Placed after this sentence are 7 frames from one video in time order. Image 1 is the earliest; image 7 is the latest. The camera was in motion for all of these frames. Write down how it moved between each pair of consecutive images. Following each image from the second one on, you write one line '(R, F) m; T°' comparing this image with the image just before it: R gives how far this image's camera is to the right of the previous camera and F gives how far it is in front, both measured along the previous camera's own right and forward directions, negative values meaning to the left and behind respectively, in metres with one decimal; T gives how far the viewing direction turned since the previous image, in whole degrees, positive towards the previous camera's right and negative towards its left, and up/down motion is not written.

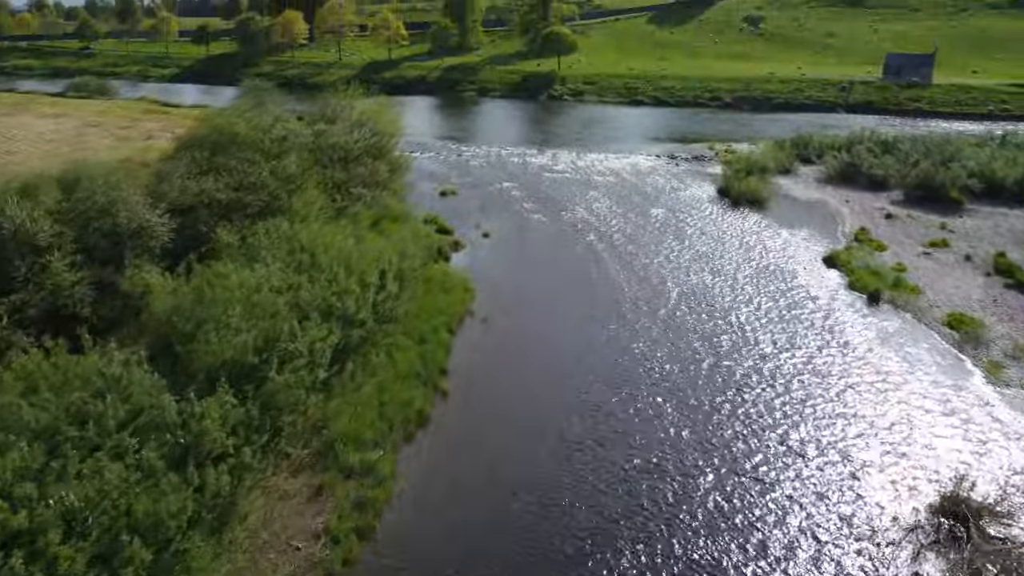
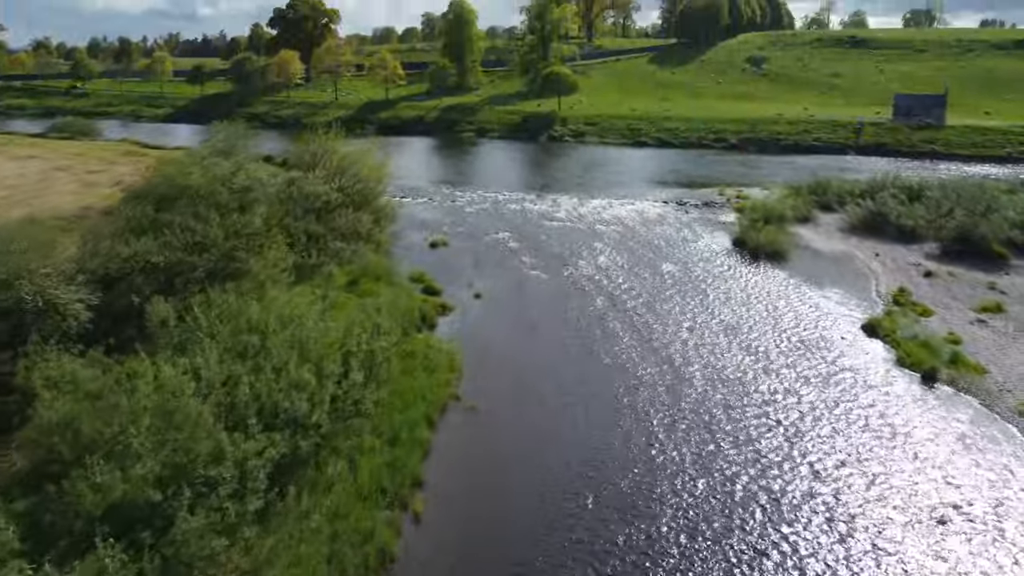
(+0.2, +3.7) m; 0°
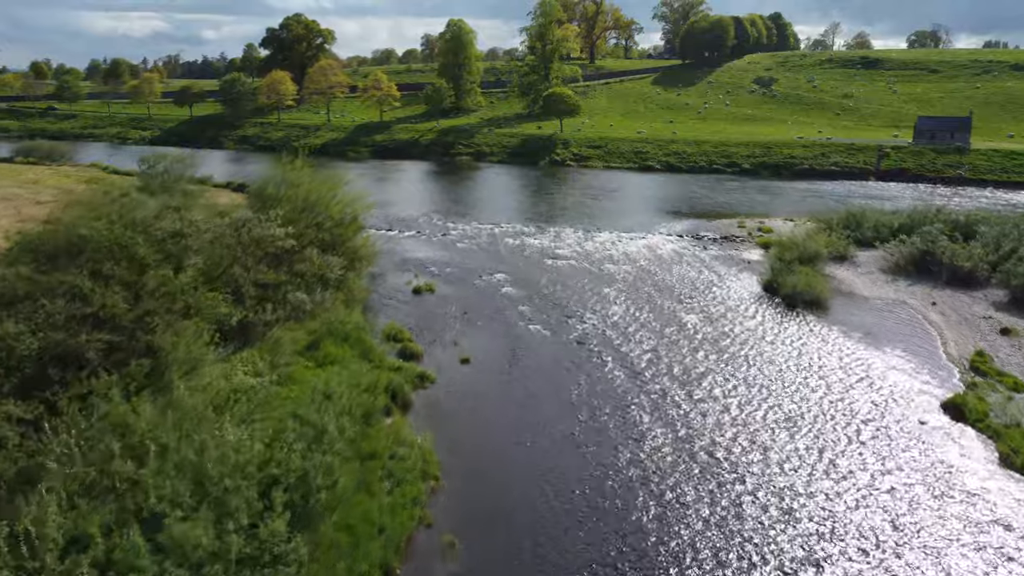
(+0.2, +5.2) m; 0°
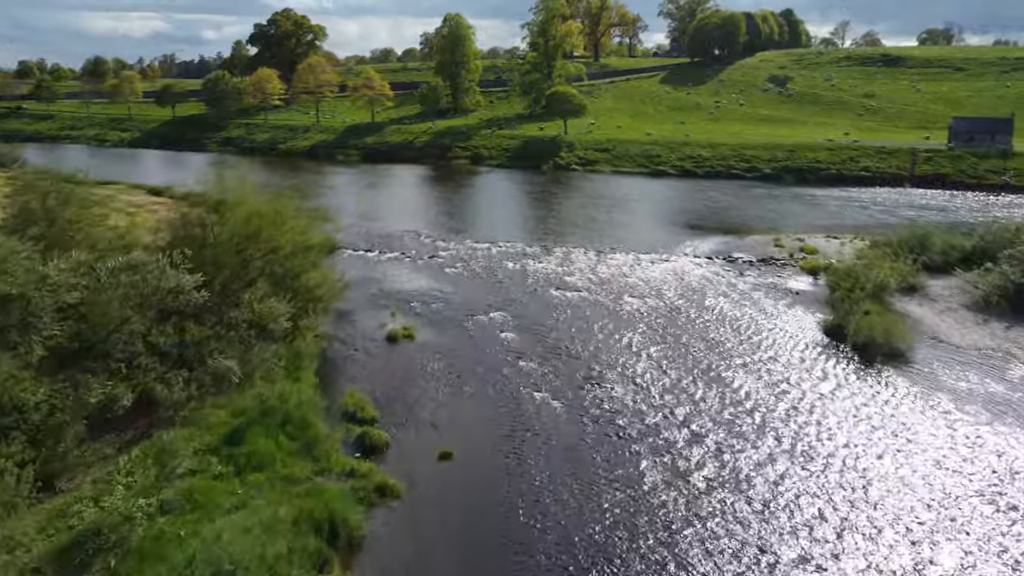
(0.0, +6.8) m; 0°
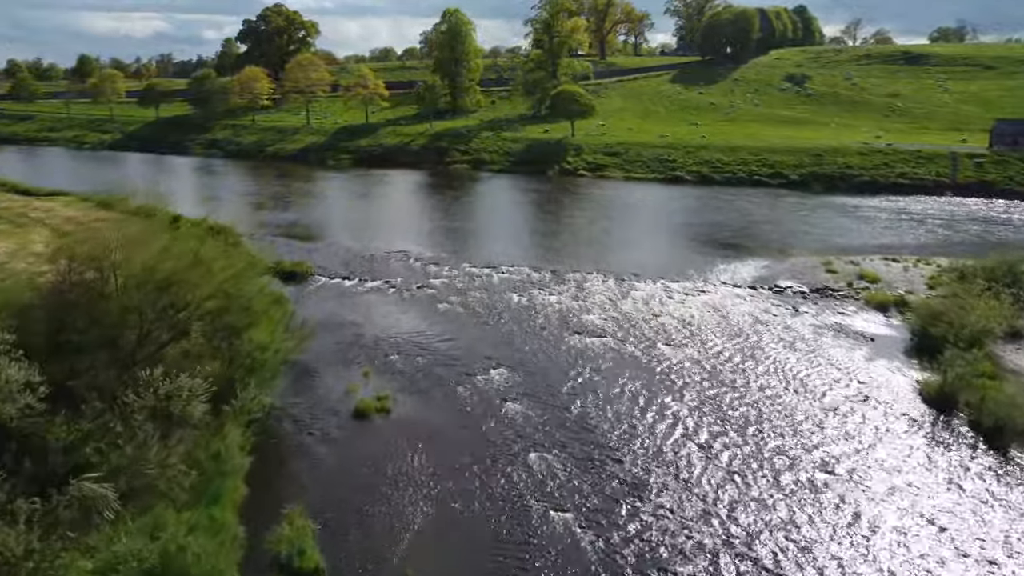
(-0.1, +6.3) m; 0°
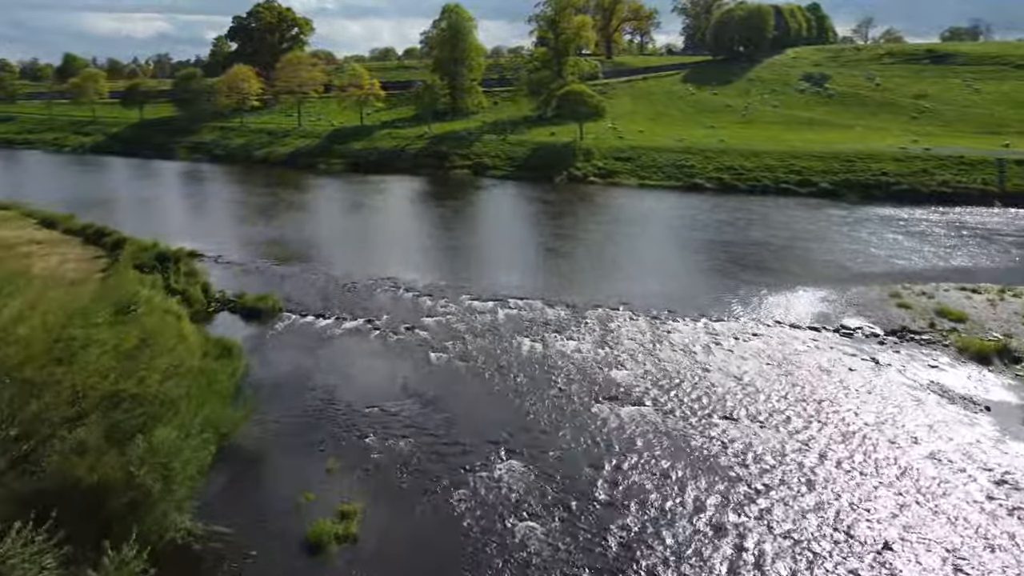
(-0.3, +5.9) m; 0°
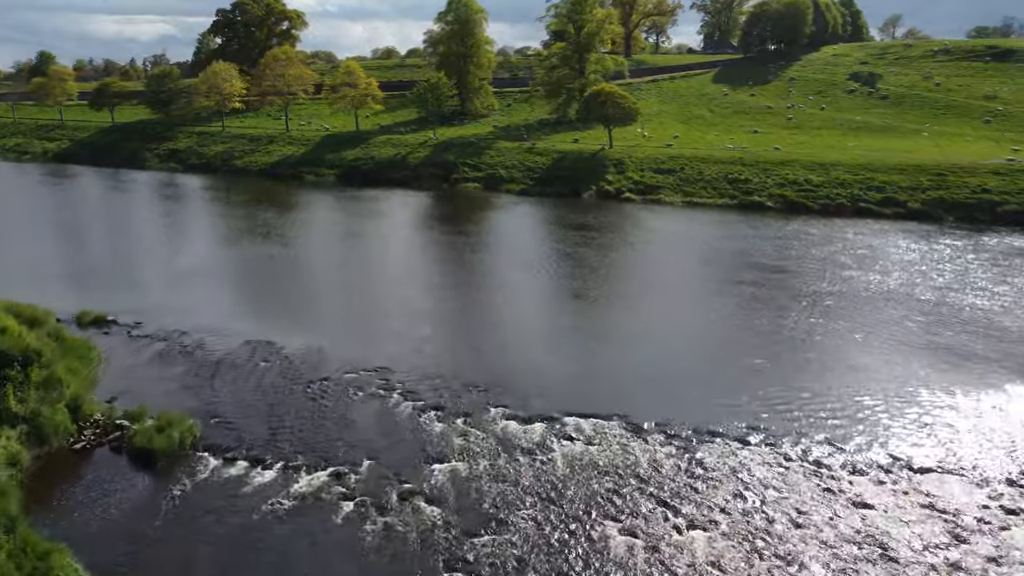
(-1.4, +11.4) m; 0°
